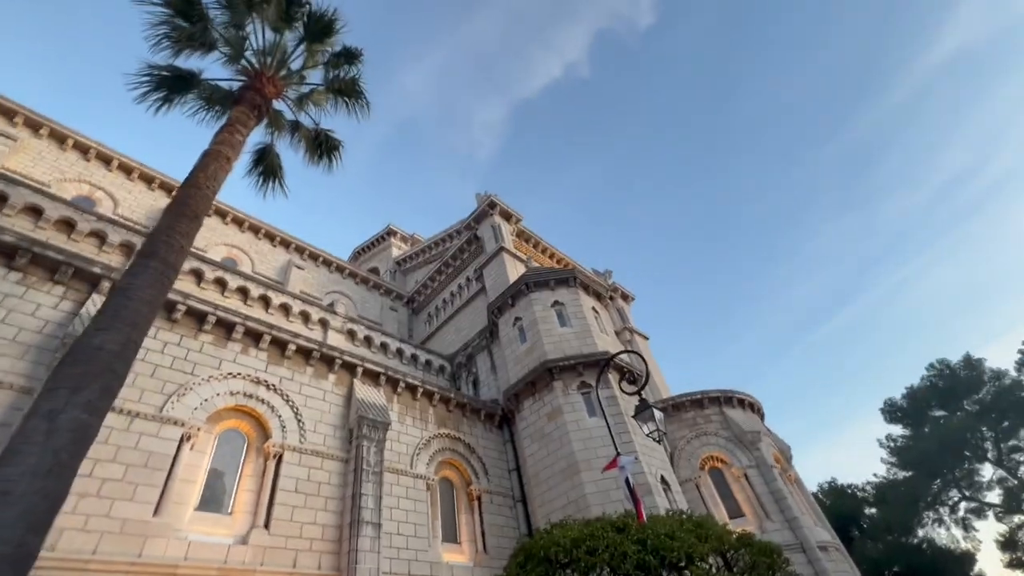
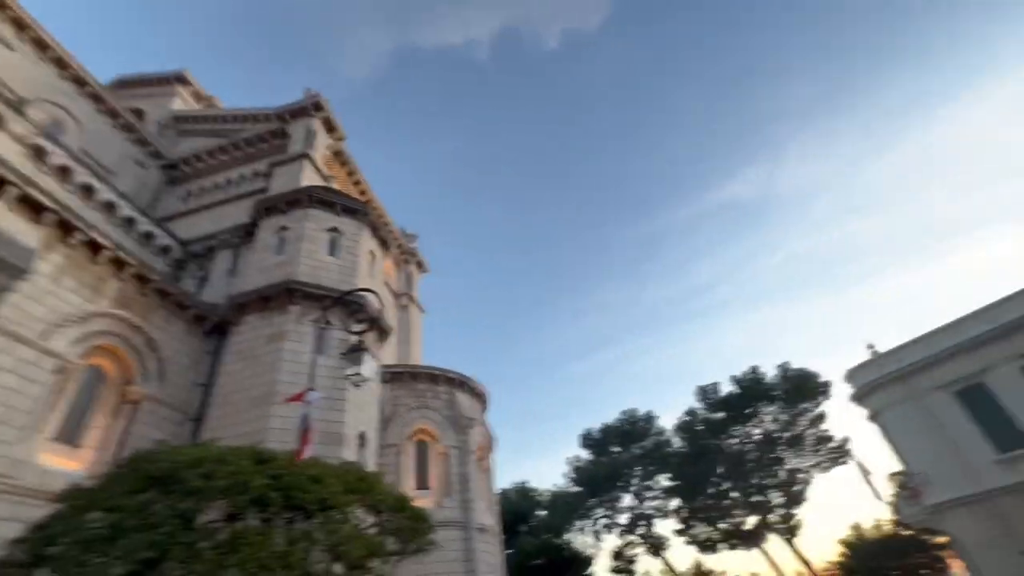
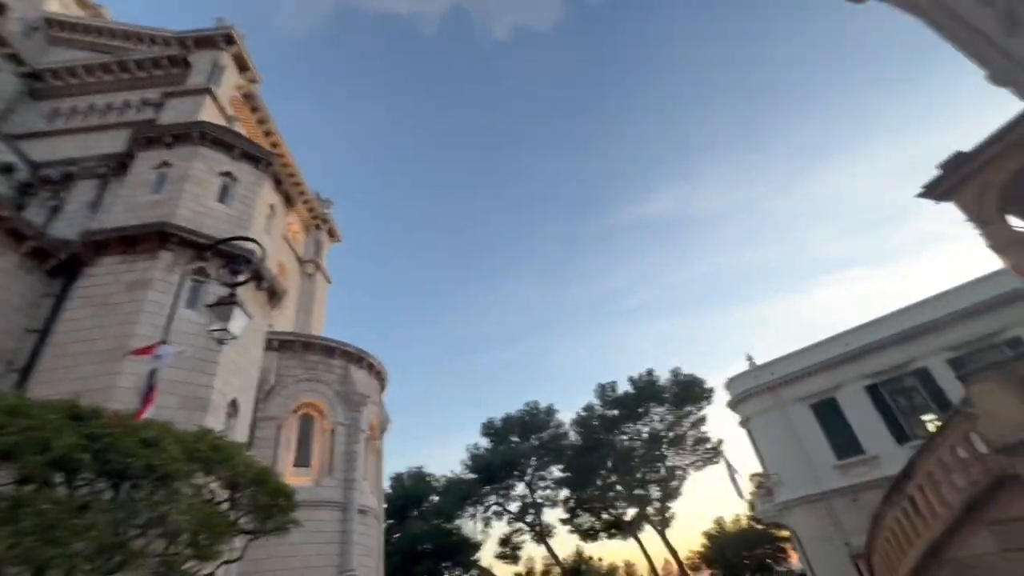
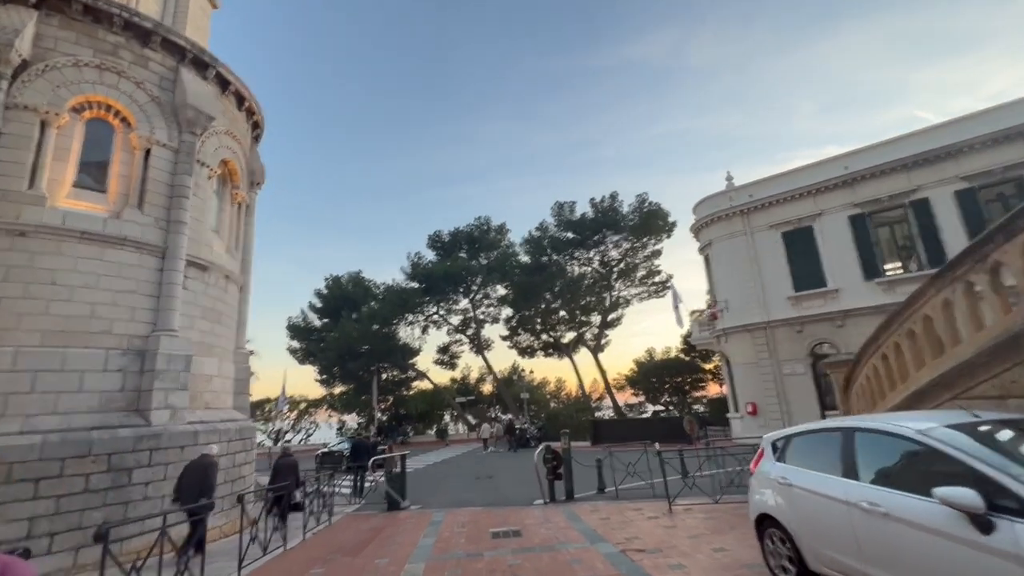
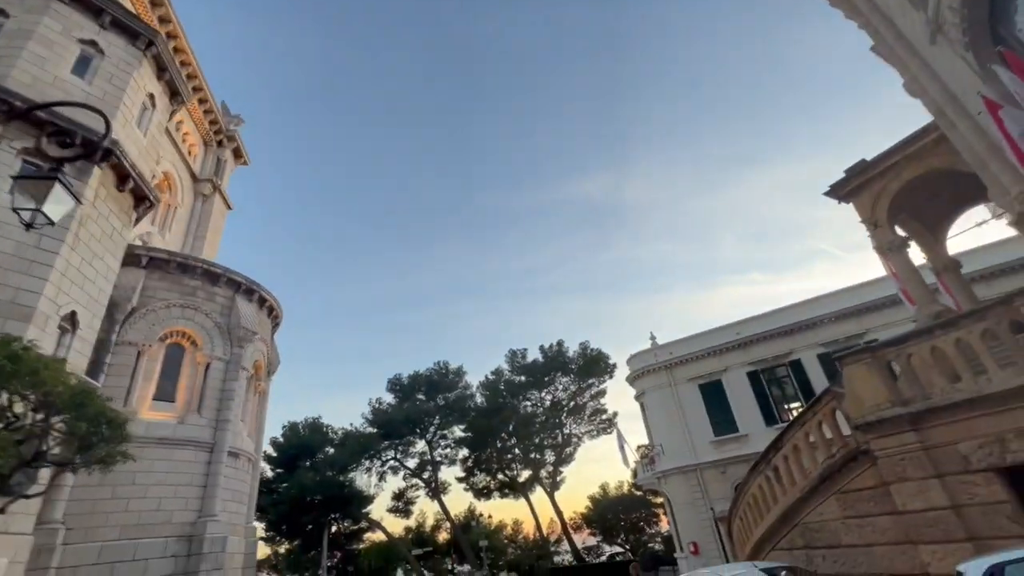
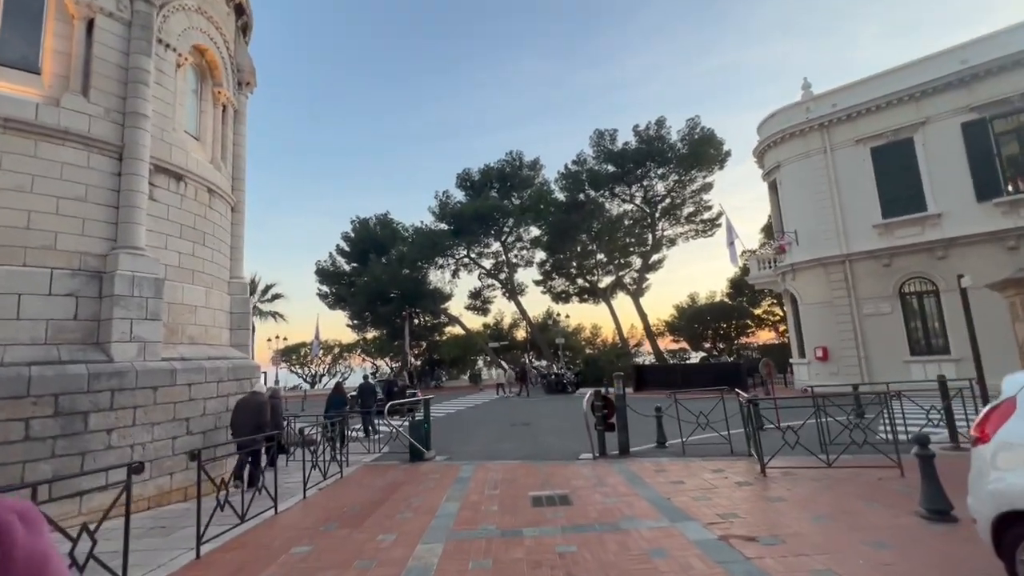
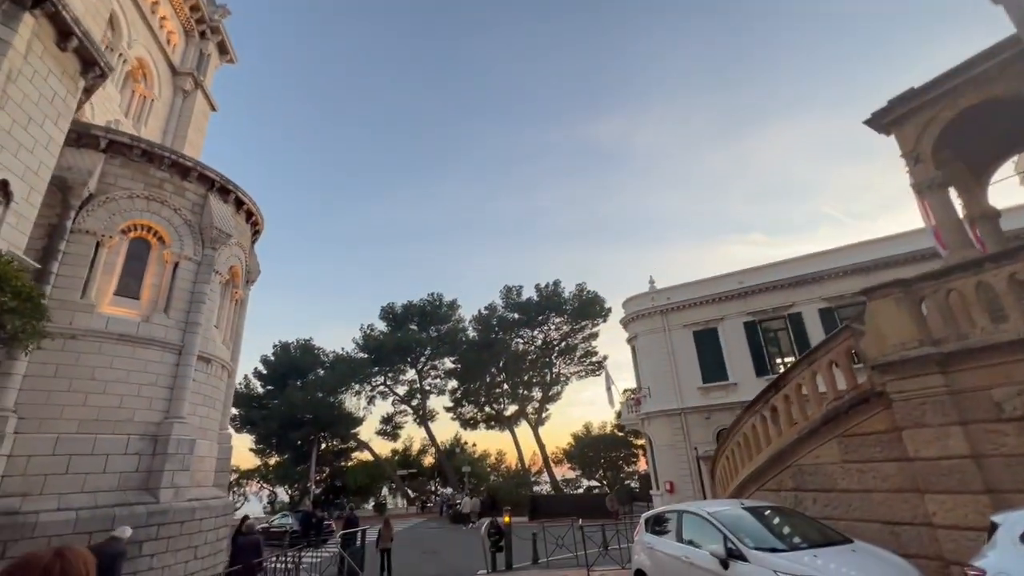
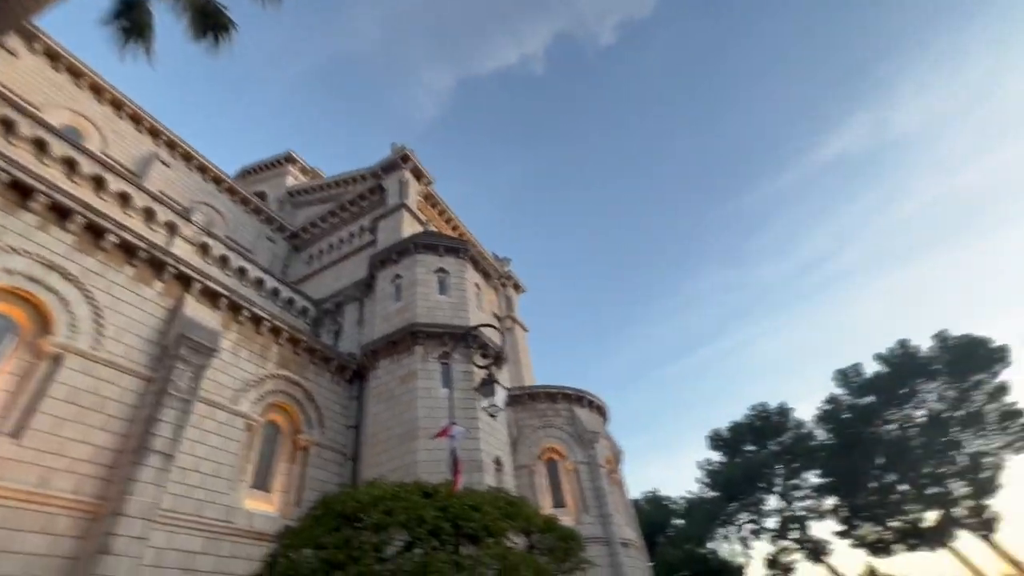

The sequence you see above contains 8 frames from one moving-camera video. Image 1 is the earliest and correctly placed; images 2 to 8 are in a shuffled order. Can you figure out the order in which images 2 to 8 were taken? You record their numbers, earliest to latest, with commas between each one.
8, 2, 3, 5, 7, 4, 6
